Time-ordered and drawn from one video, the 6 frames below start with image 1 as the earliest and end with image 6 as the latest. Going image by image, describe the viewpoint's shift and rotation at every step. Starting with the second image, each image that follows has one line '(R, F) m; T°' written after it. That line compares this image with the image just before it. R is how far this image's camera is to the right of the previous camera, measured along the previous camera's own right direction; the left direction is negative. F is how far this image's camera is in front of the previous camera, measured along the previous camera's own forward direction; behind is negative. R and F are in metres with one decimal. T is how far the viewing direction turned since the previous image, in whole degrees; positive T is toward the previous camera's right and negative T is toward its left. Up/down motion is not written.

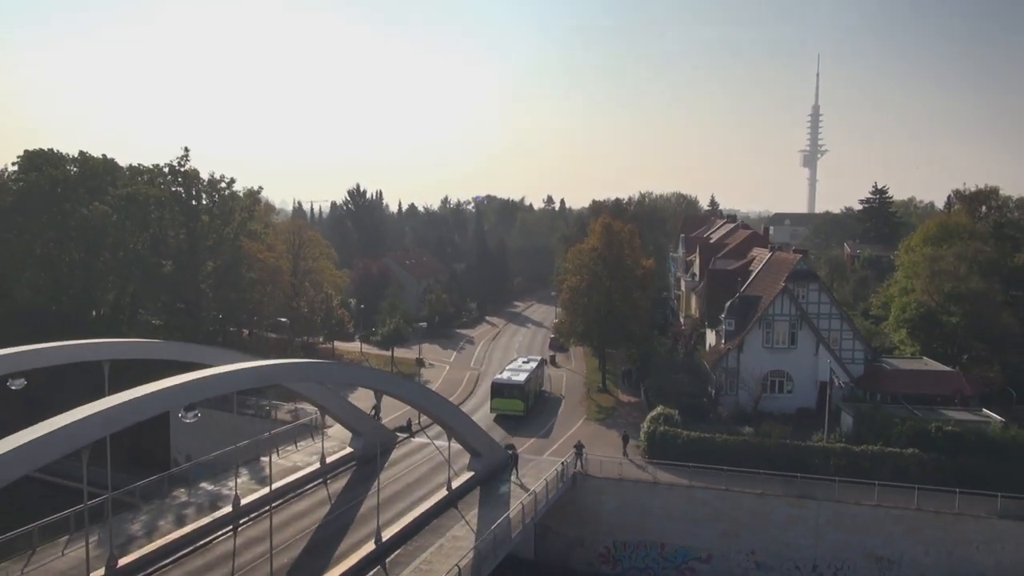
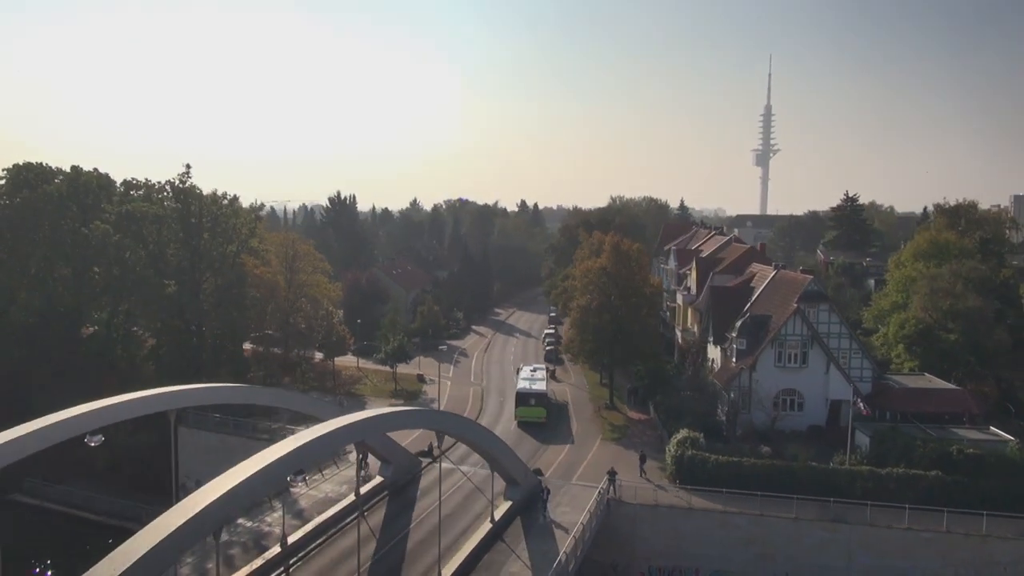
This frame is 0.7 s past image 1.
(-2.4, 0.0) m; +3°
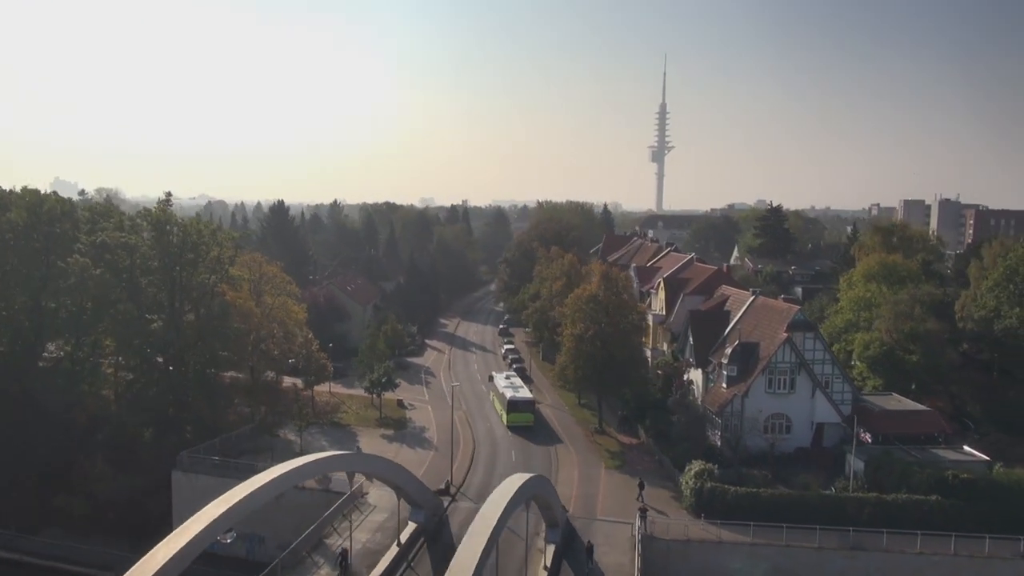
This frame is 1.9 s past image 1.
(-4.3, -0.1) m; +7°
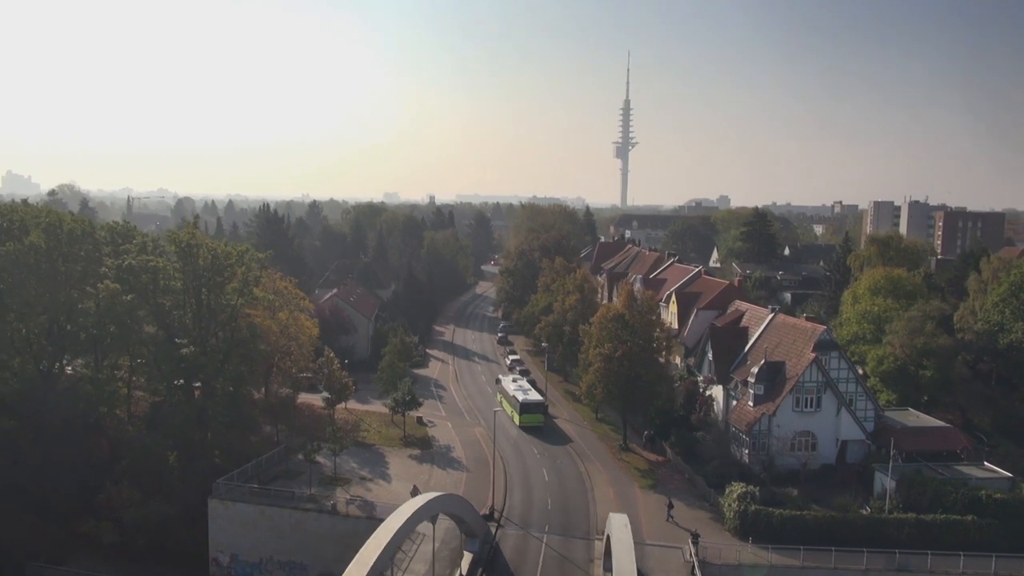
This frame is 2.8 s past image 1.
(-3.0, -0.2) m; +2°
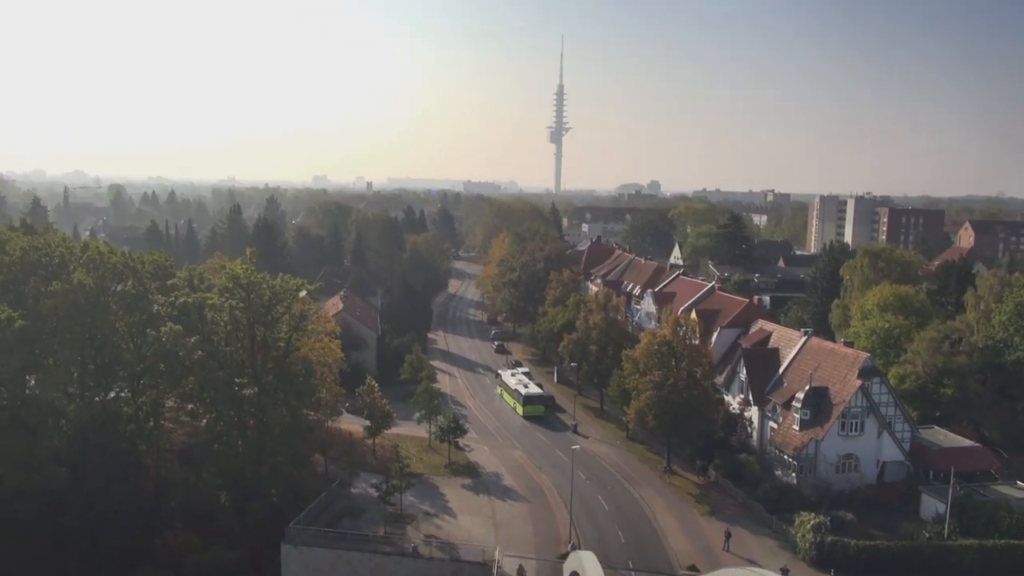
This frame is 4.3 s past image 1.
(-5.7, +0.1) m; +5°
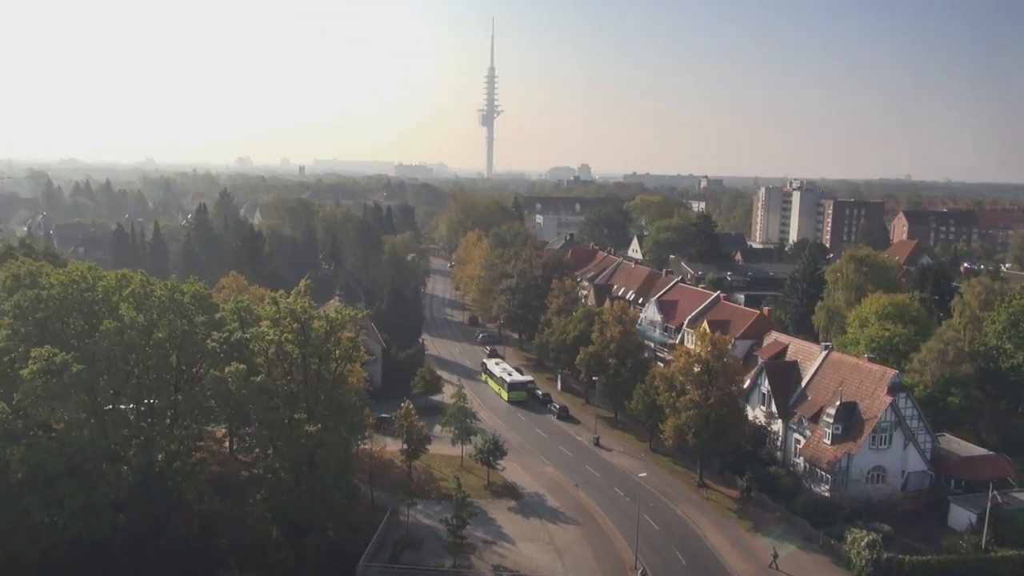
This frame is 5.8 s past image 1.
(-5.5, +0.1) m; +5°
